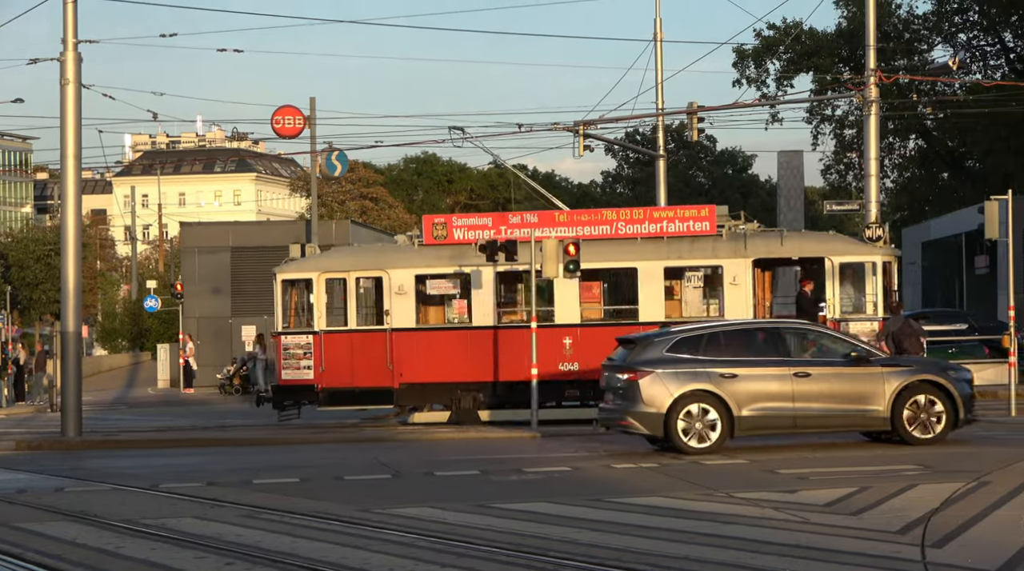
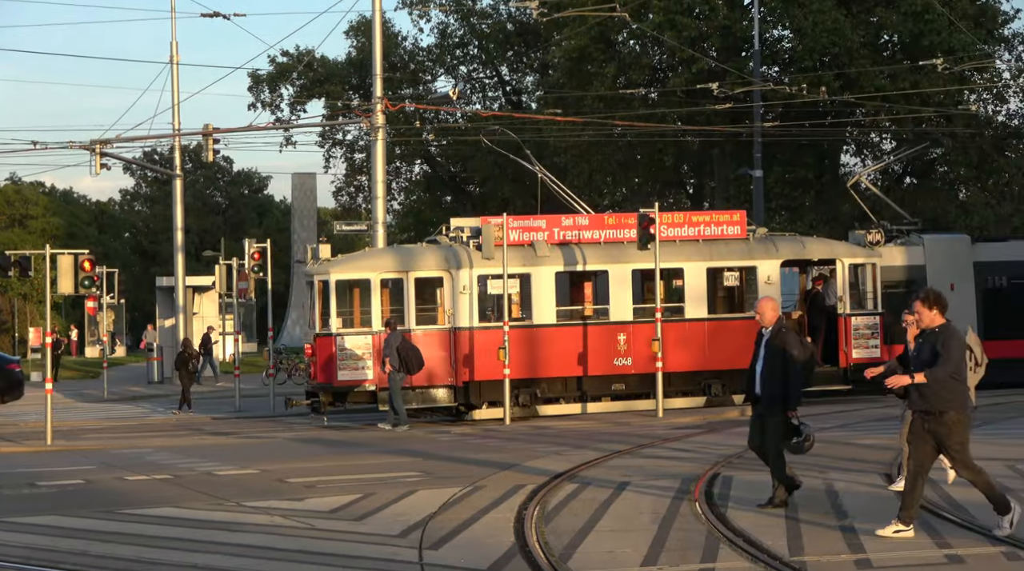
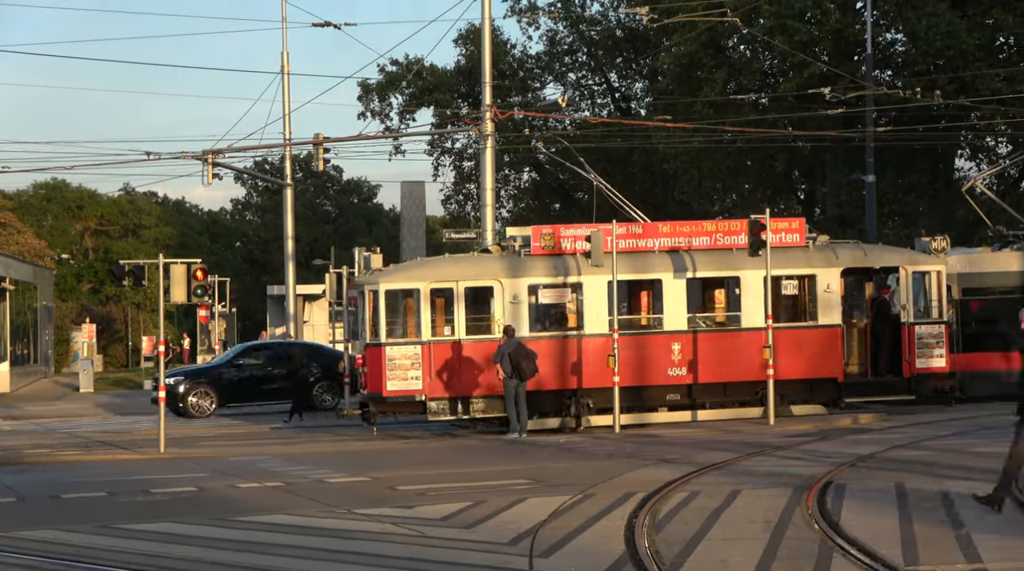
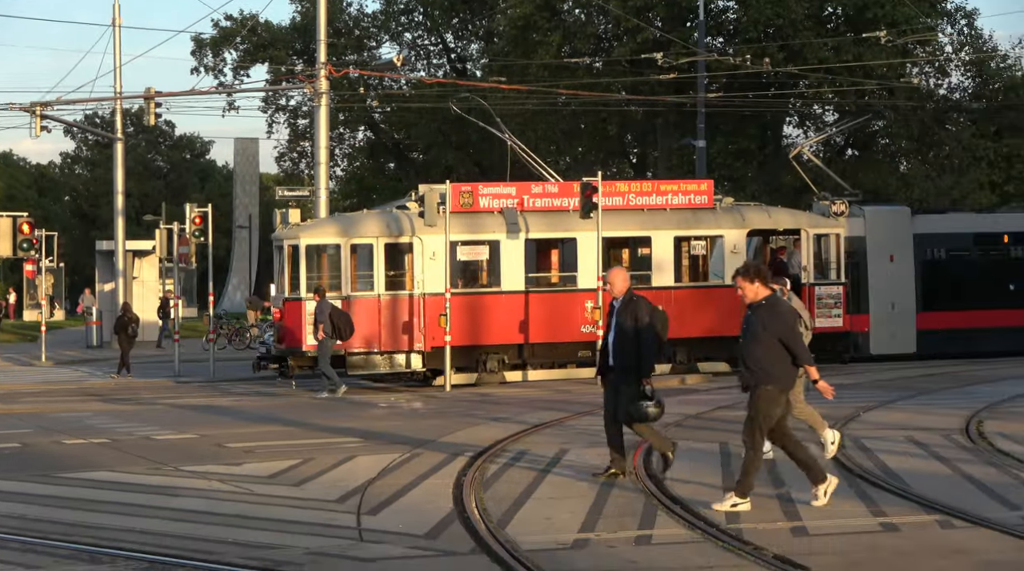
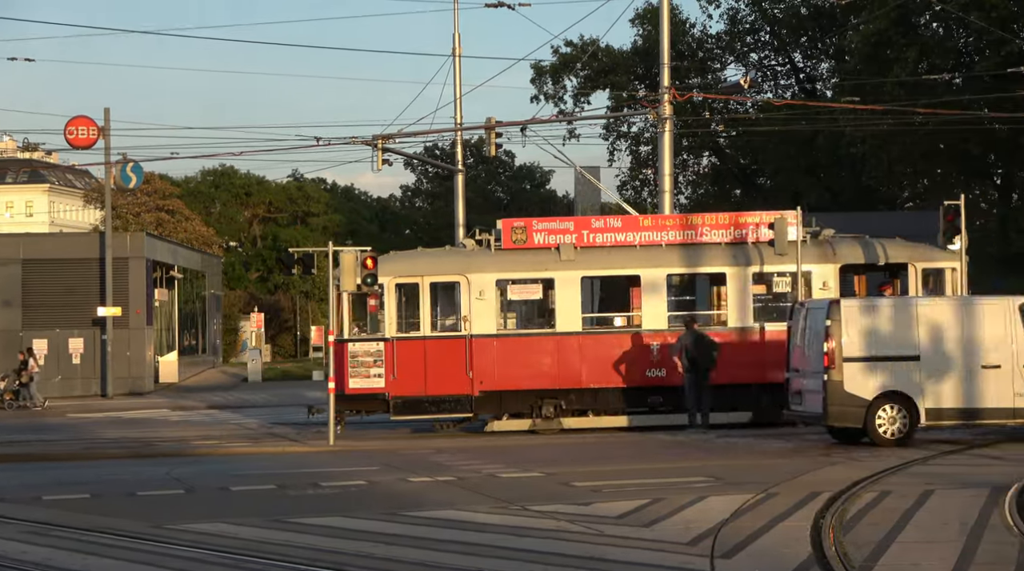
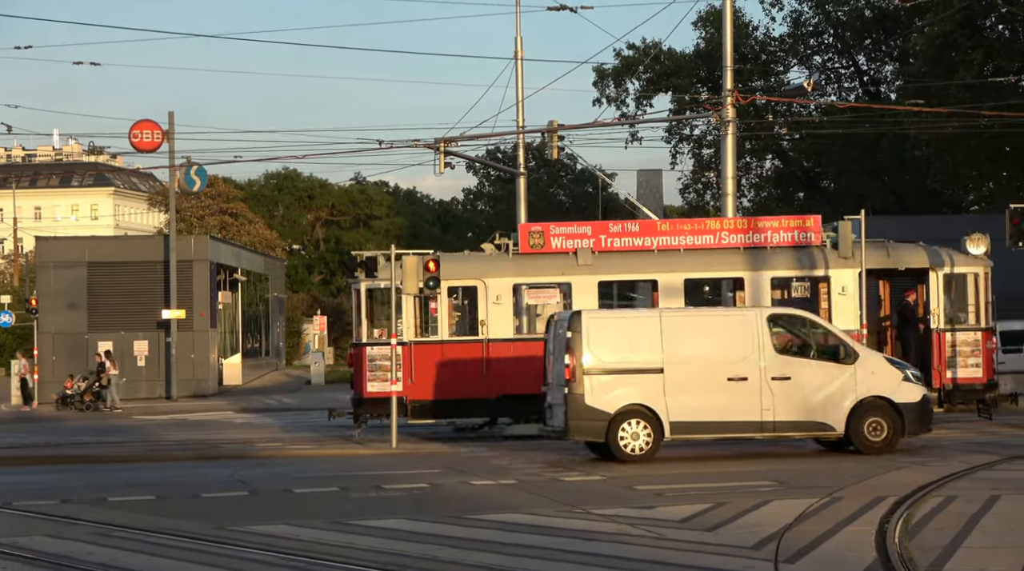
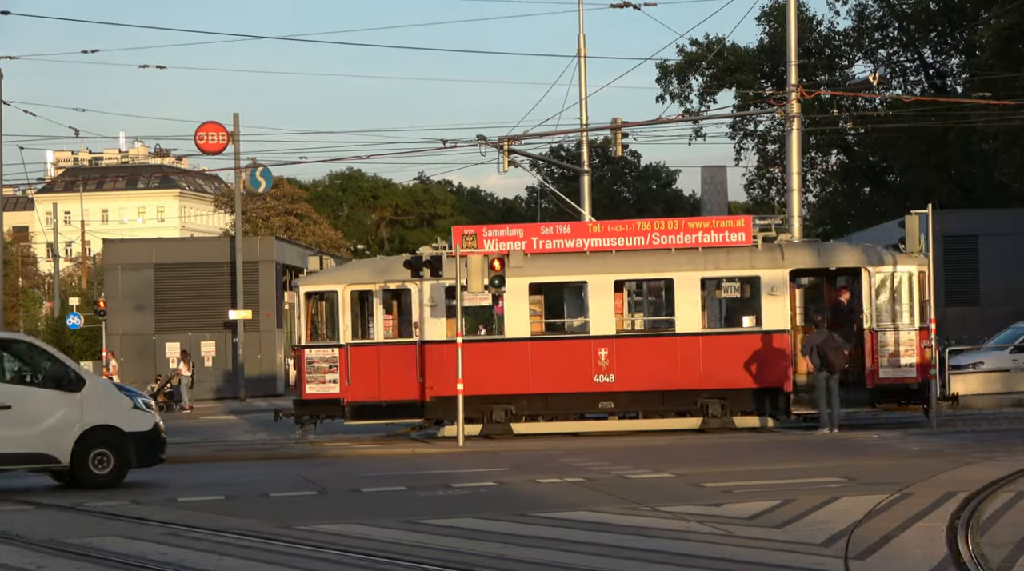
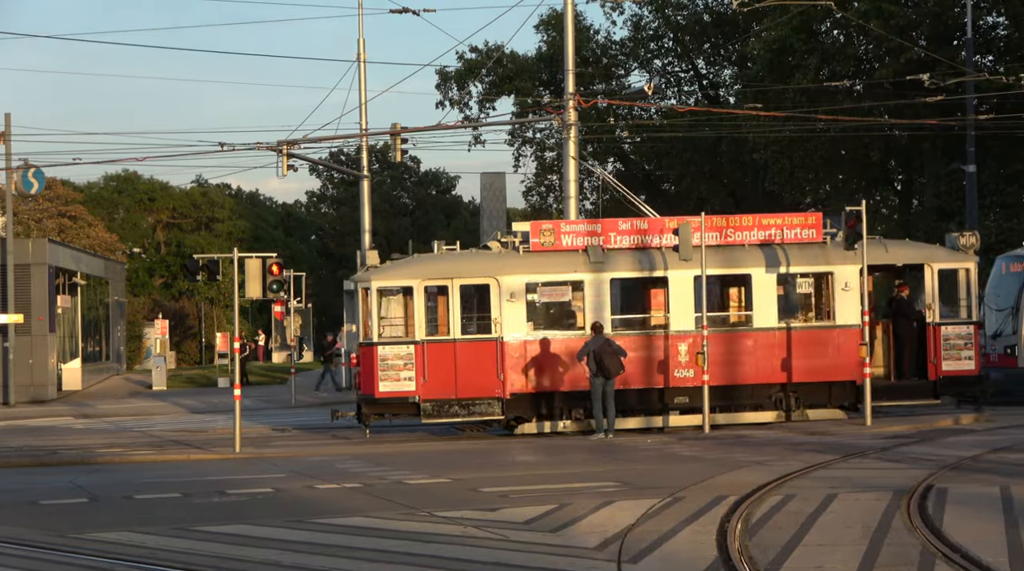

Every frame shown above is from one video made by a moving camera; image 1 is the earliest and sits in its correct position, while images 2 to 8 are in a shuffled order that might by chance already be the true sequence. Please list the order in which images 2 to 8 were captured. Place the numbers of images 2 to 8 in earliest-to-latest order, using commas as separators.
7, 6, 5, 8, 3, 2, 4
